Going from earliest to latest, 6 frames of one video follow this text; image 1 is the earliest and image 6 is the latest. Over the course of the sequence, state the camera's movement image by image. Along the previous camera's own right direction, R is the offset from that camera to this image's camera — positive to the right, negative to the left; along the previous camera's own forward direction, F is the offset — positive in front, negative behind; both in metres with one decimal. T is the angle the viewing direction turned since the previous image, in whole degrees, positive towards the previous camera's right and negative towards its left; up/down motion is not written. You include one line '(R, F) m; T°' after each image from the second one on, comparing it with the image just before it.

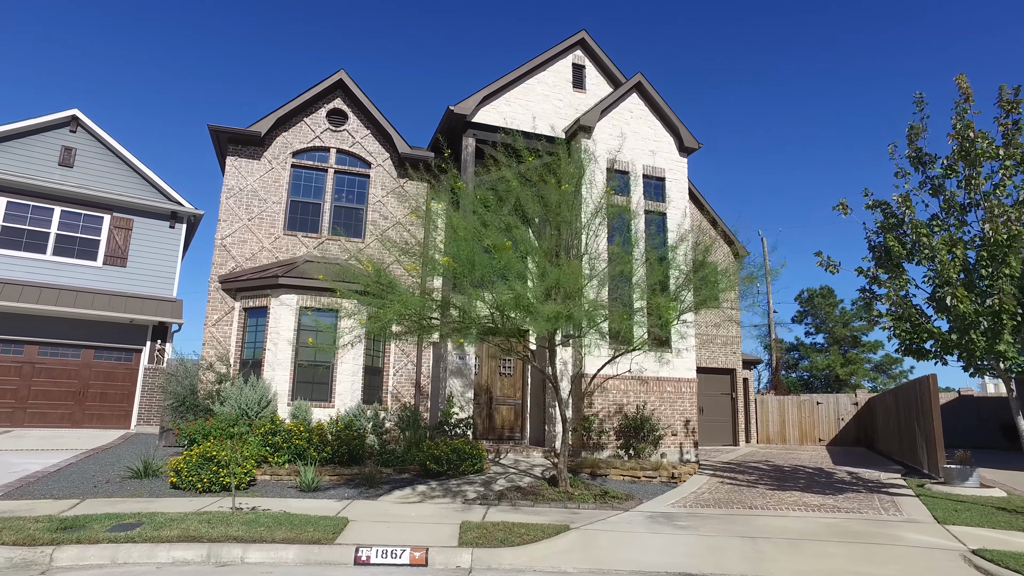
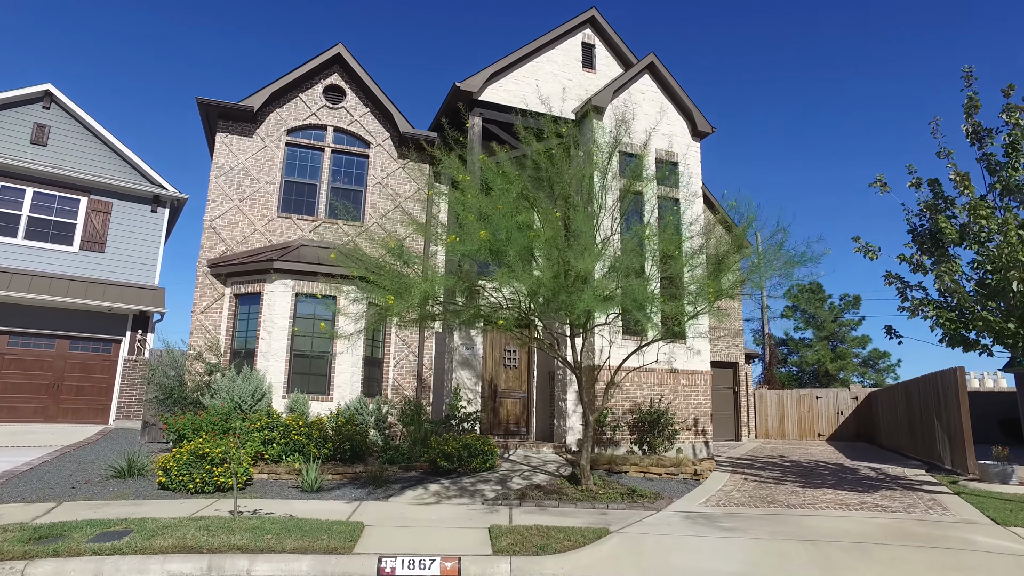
(-0.5, +0.7) m; +2°
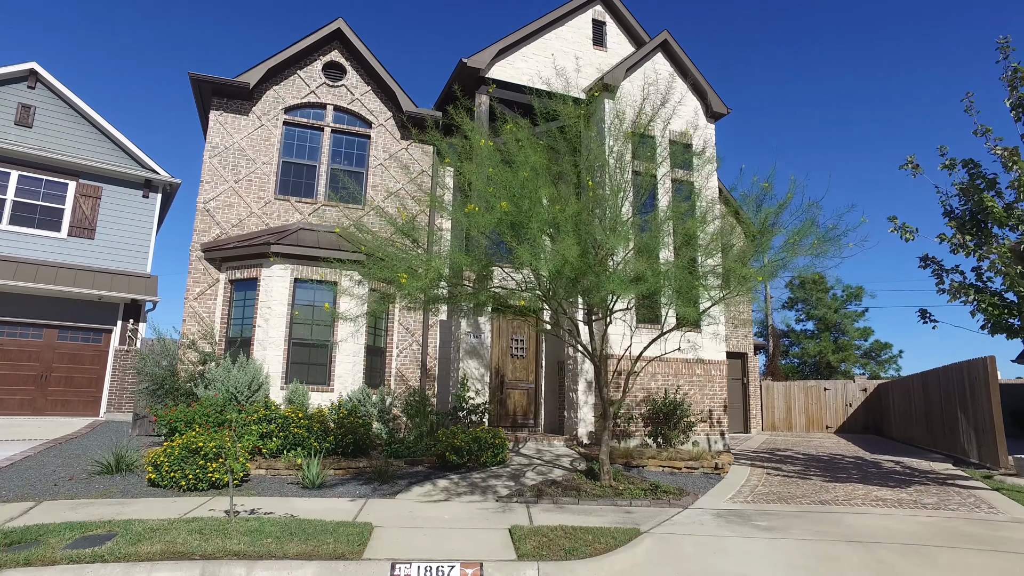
(-0.2, +0.6) m; 0°
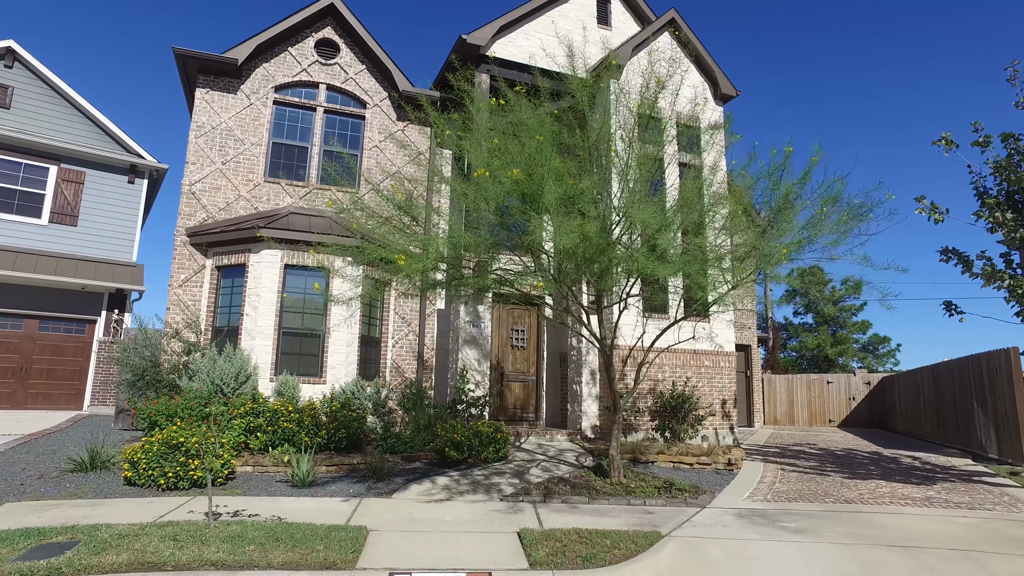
(-0.1, +0.5) m; 0°
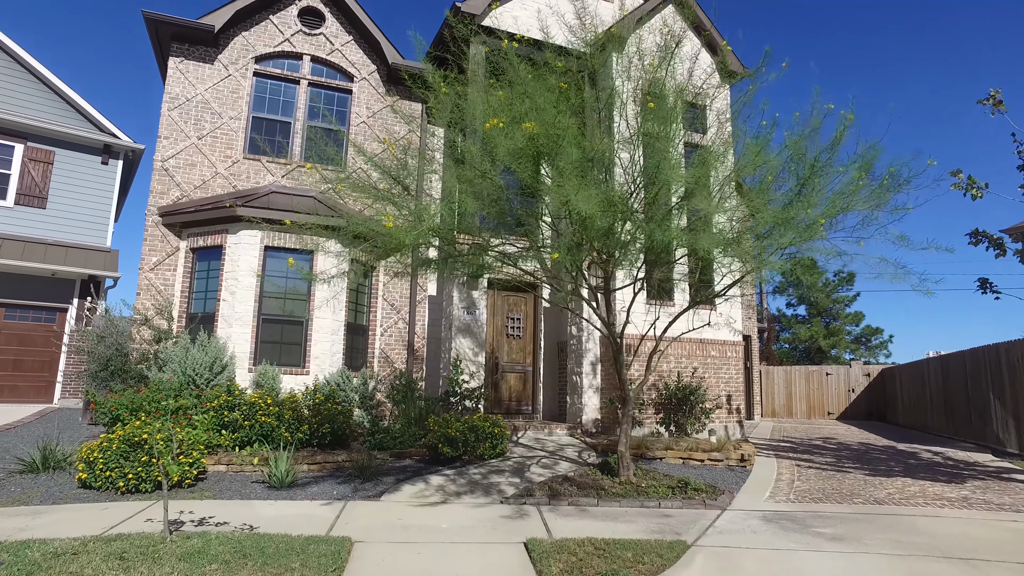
(-0.1, +0.7) m; +1°
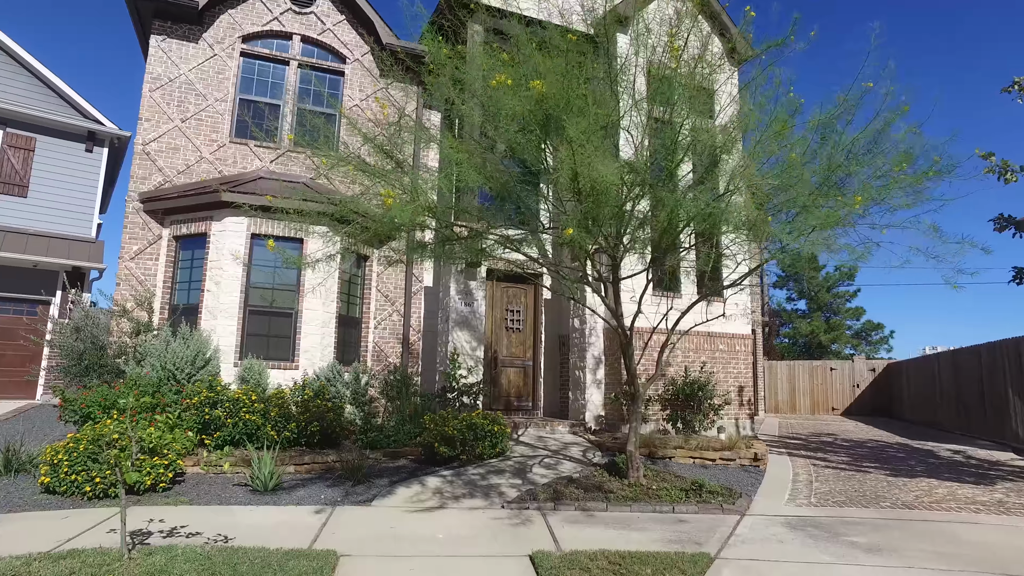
(0.0, +0.5) m; 0°
